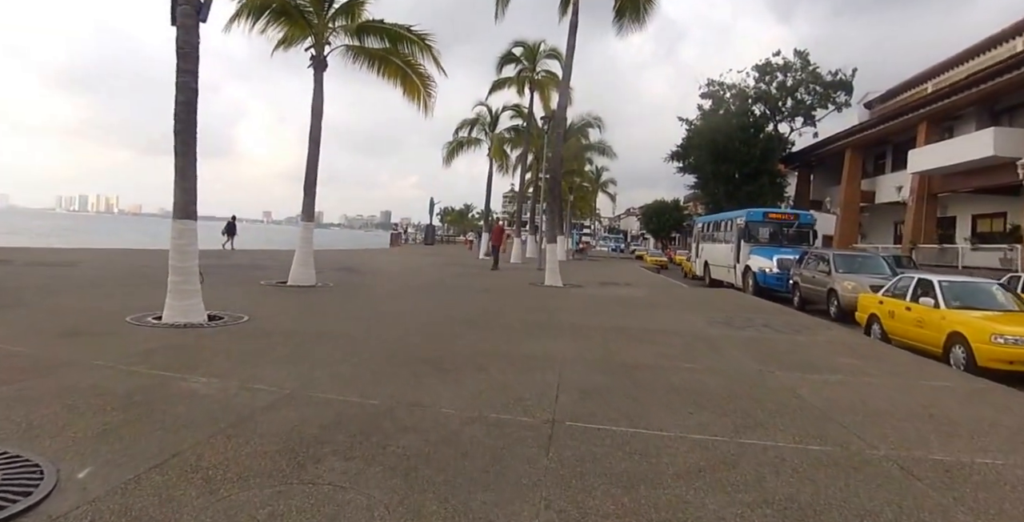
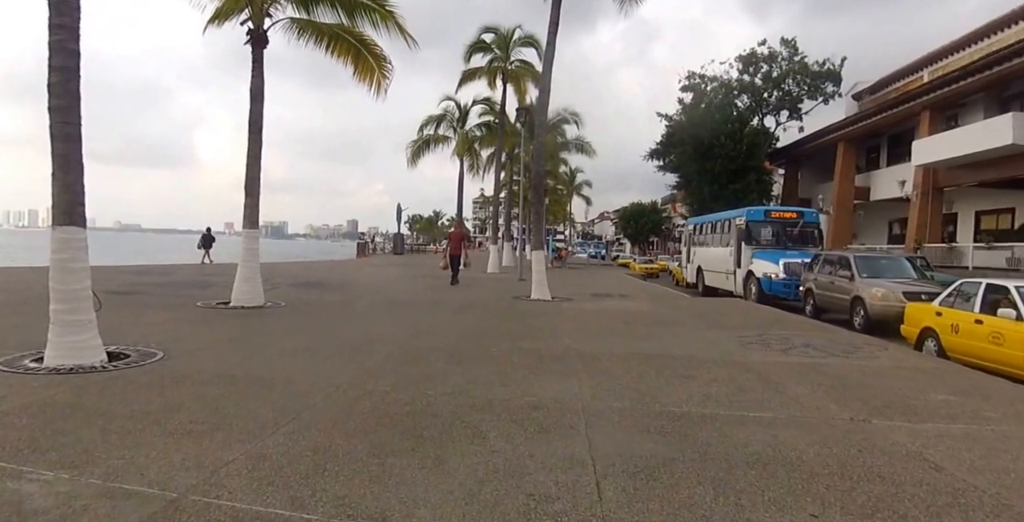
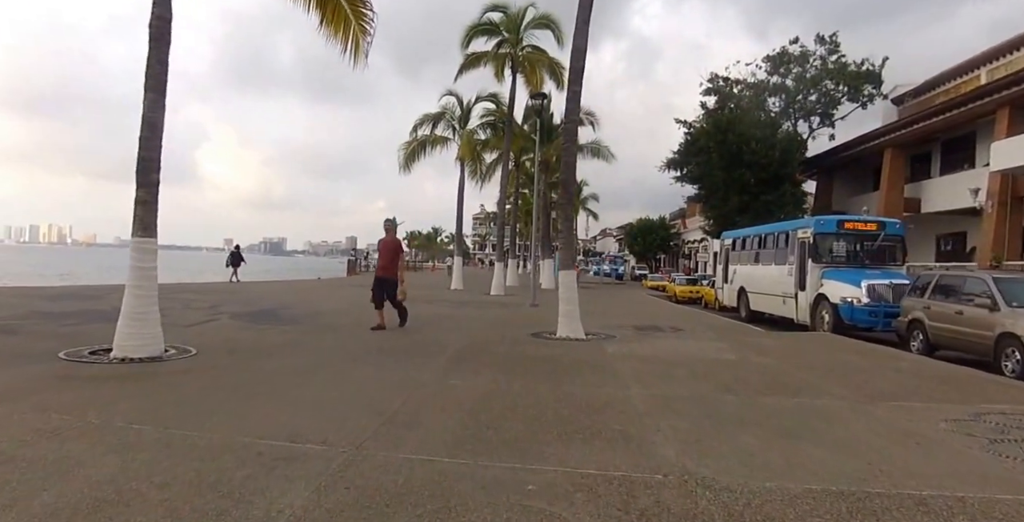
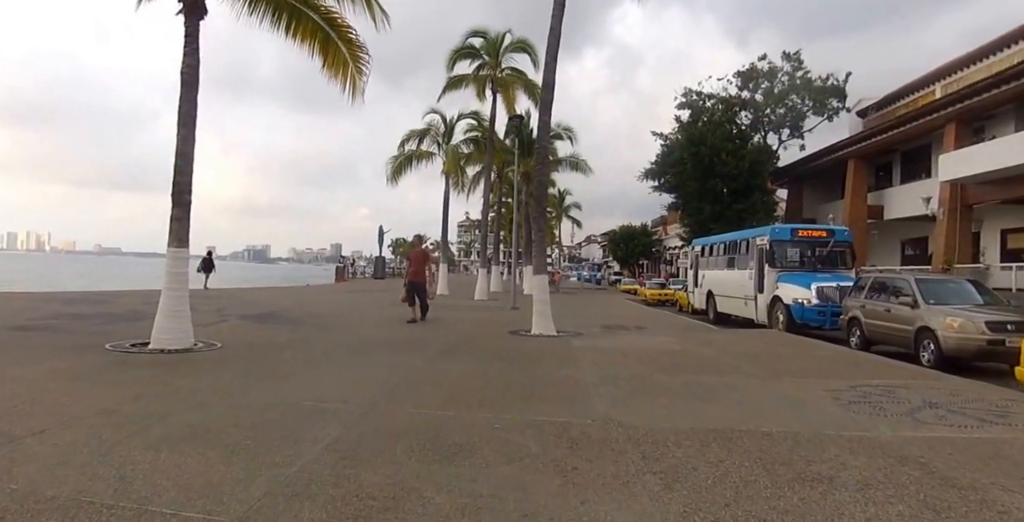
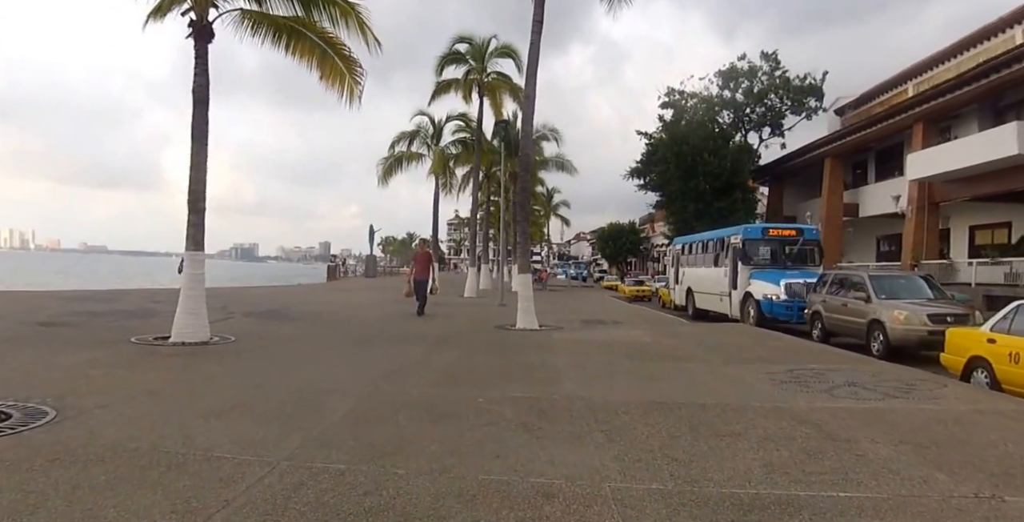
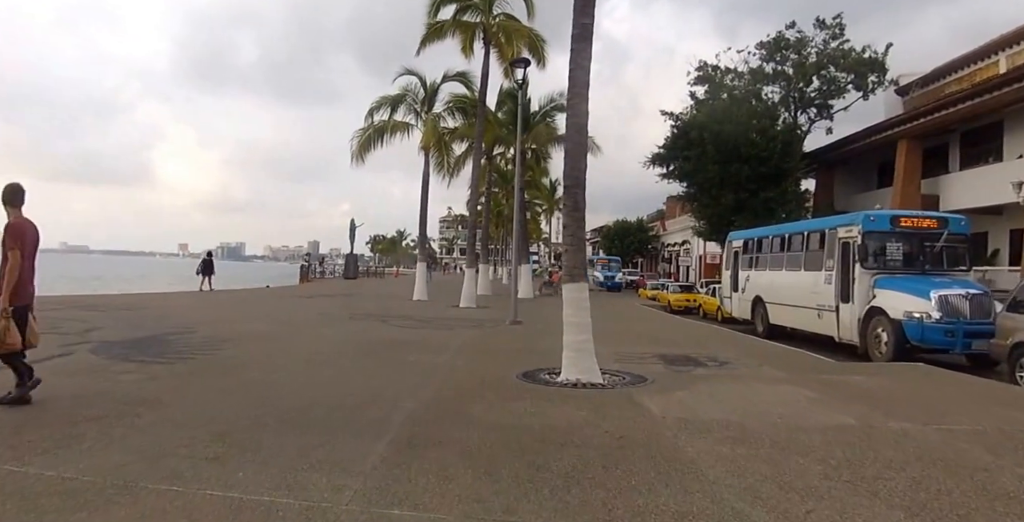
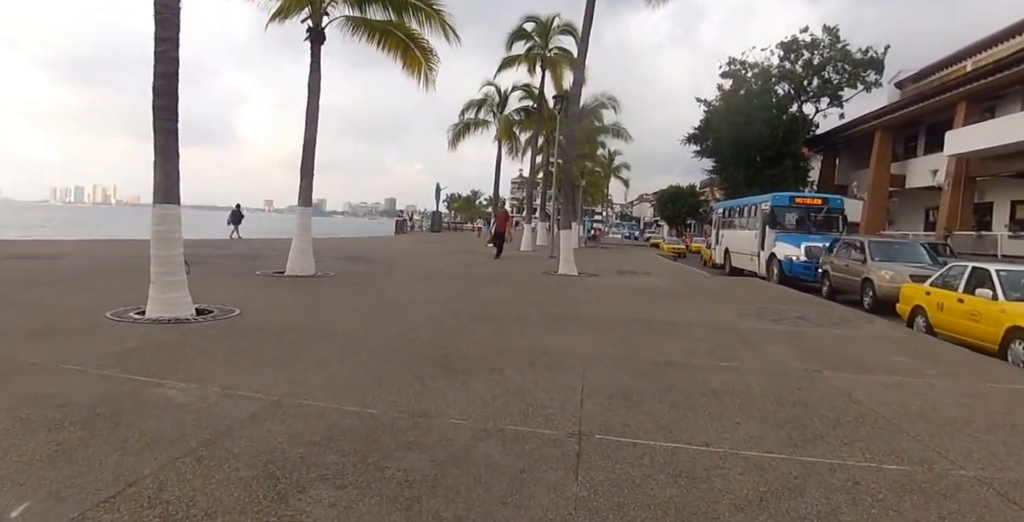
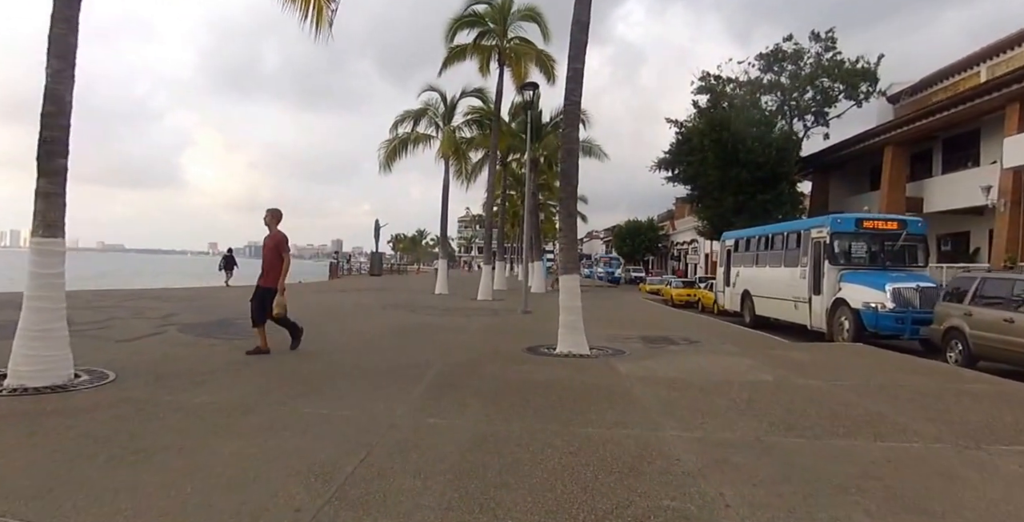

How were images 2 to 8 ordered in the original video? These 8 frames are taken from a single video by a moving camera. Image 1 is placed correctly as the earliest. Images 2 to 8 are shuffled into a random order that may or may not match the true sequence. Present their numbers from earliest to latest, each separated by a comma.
7, 2, 5, 4, 3, 8, 6
